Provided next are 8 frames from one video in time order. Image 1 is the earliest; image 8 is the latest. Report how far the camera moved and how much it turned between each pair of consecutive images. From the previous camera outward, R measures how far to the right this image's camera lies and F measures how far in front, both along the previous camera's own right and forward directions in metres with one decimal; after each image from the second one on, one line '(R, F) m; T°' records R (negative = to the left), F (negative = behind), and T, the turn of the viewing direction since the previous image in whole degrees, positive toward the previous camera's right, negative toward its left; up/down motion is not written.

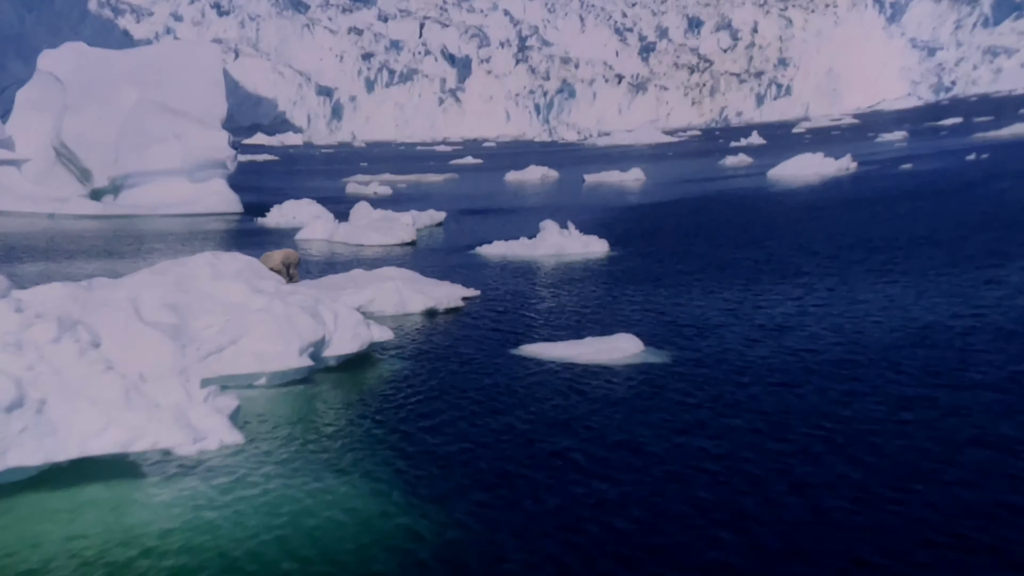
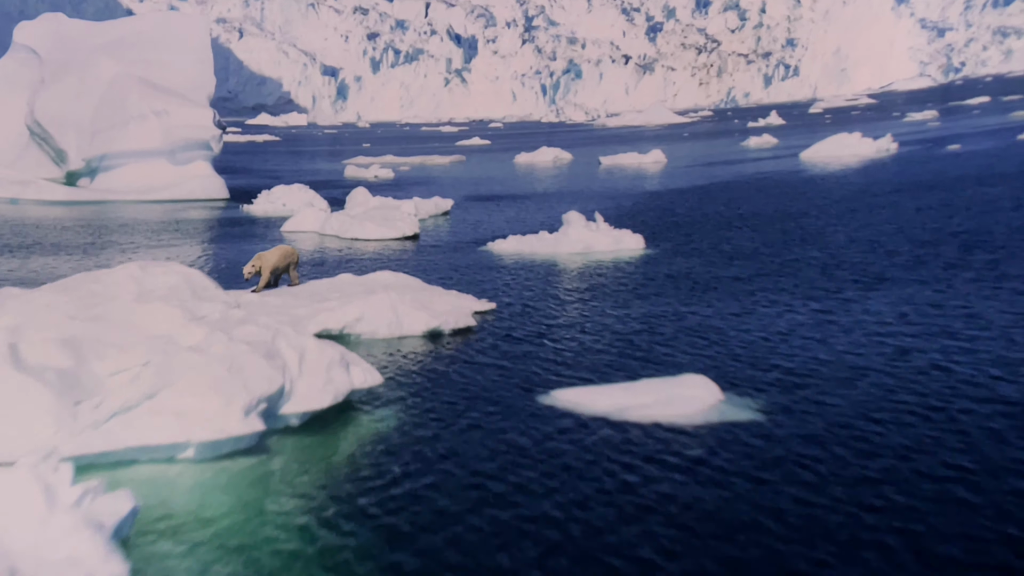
(-0.2, +4.0) m; 0°
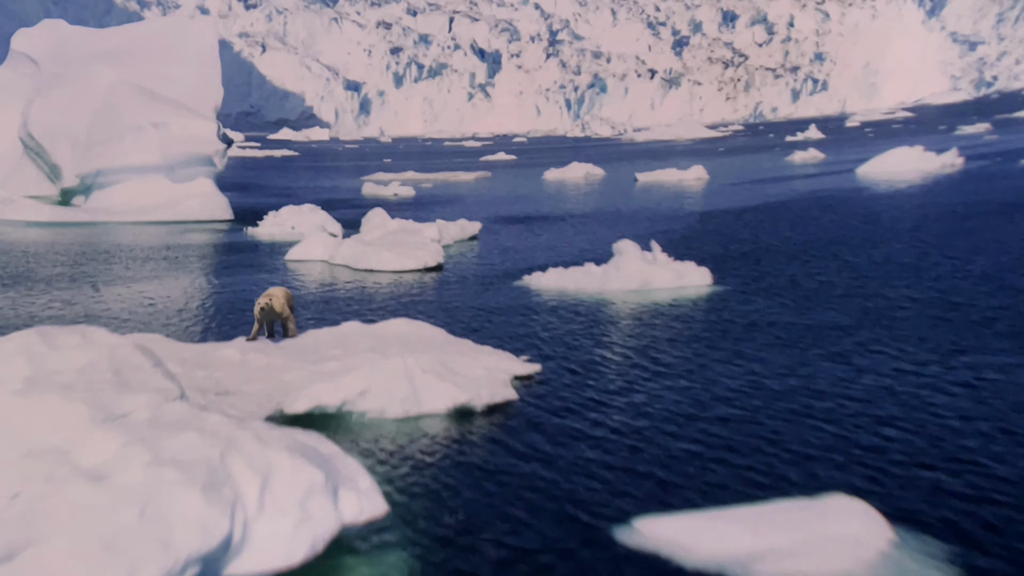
(-0.3, +3.7) m; -1°
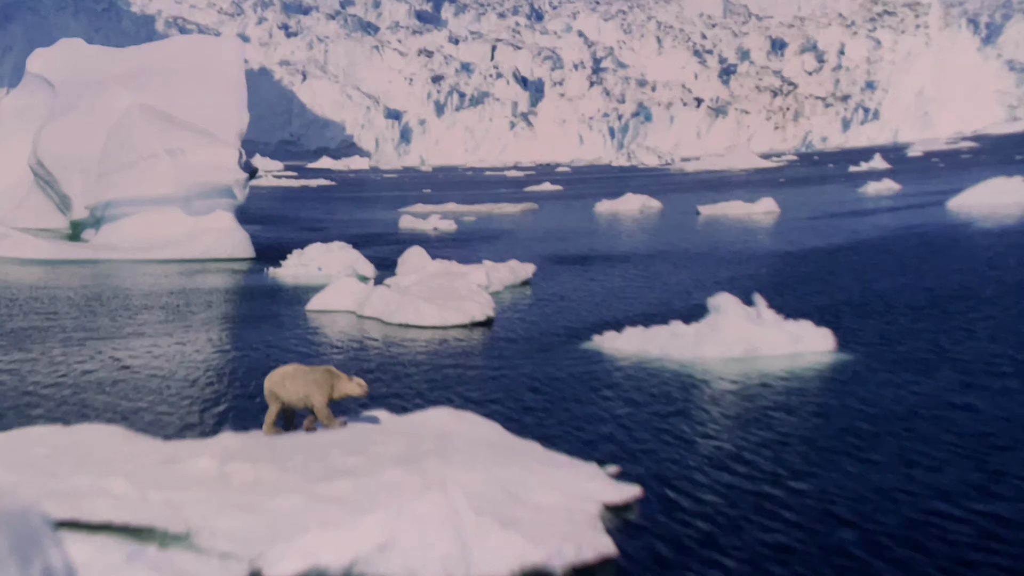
(-0.4, +3.9) m; -2°
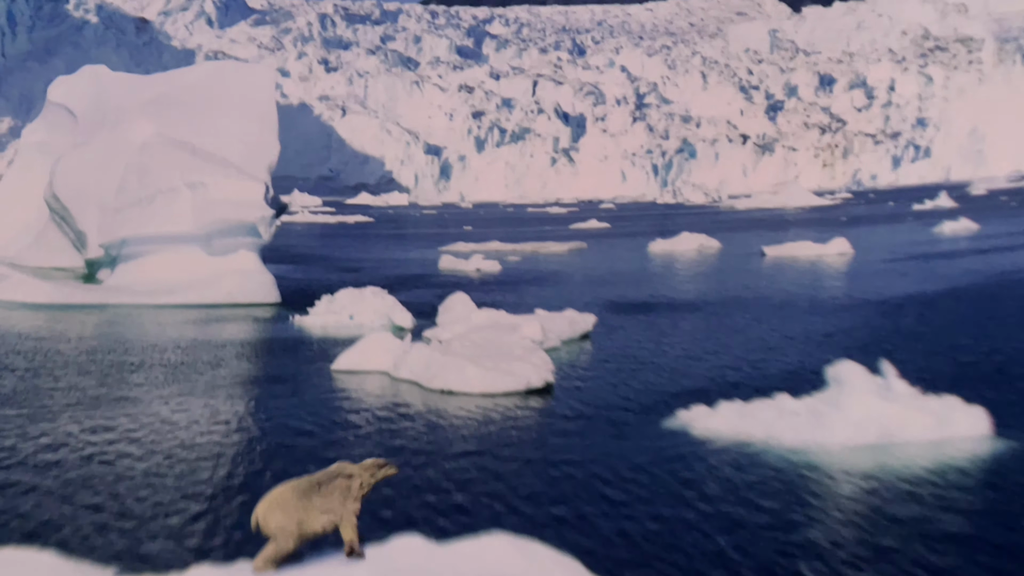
(-0.3, +3.1) m; -2°
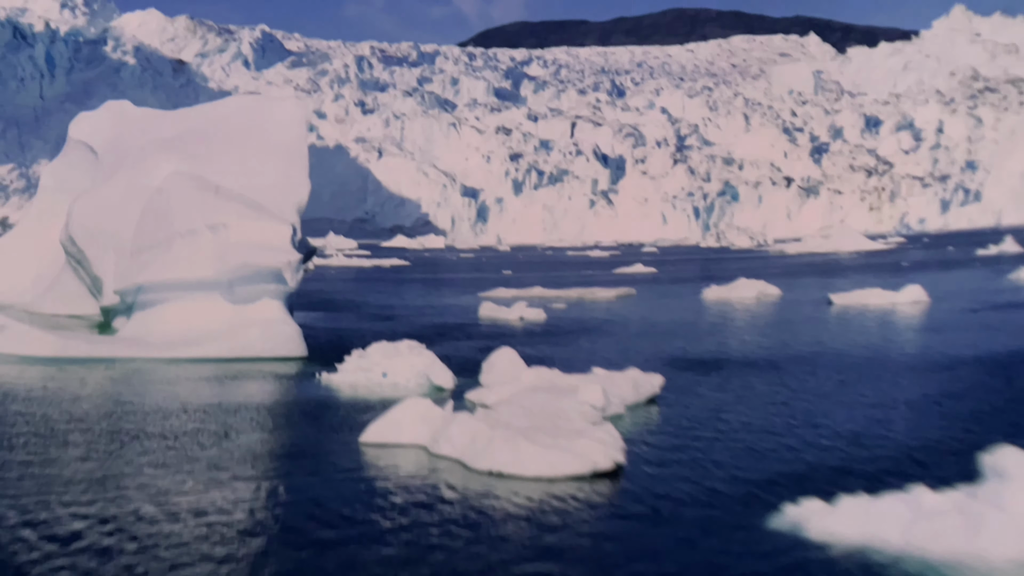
(-0.3, +2.8) m; -2°
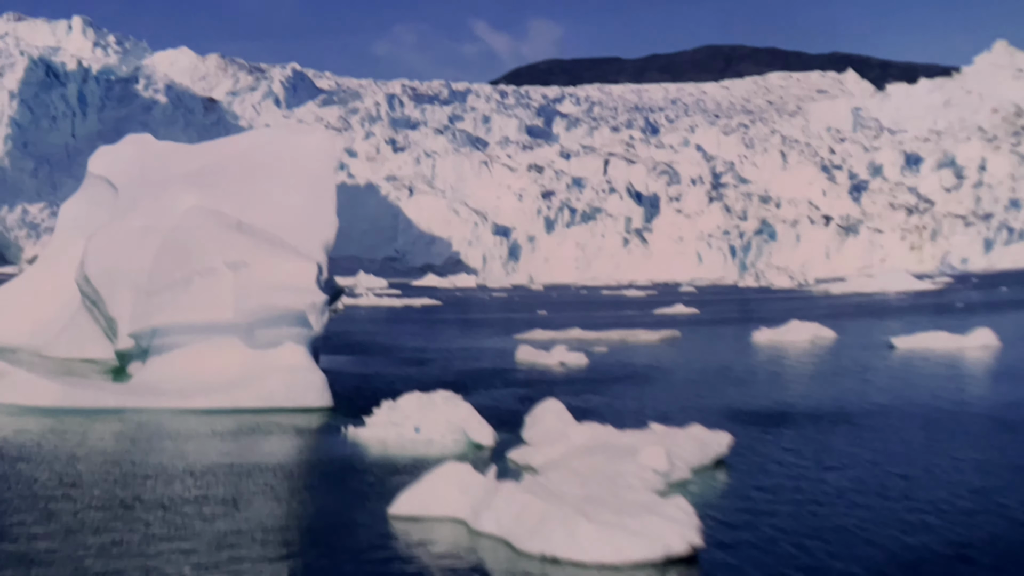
(-0.3, +2.3) m; -1°
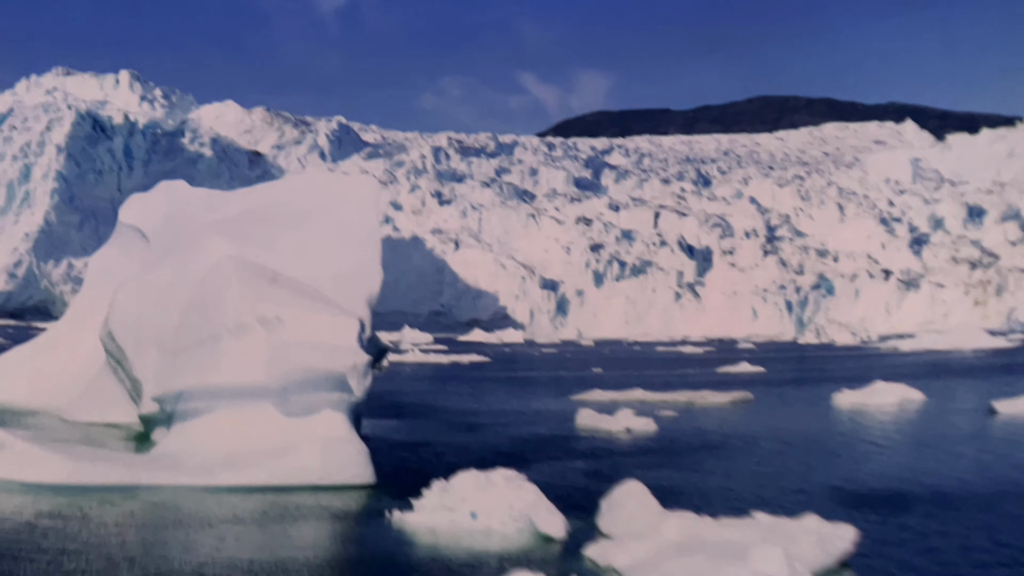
(-0.4, +3.3) m; -2°
